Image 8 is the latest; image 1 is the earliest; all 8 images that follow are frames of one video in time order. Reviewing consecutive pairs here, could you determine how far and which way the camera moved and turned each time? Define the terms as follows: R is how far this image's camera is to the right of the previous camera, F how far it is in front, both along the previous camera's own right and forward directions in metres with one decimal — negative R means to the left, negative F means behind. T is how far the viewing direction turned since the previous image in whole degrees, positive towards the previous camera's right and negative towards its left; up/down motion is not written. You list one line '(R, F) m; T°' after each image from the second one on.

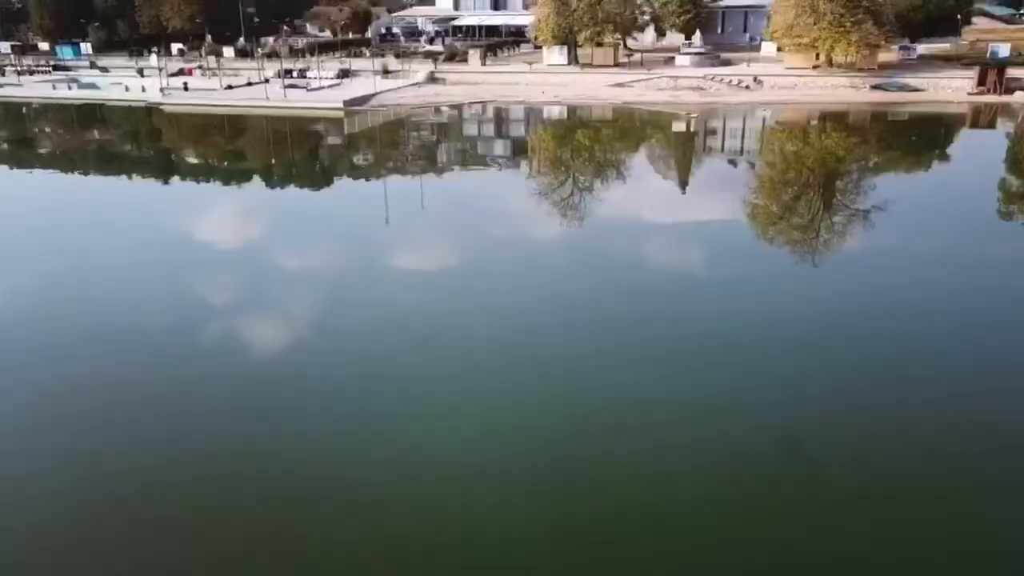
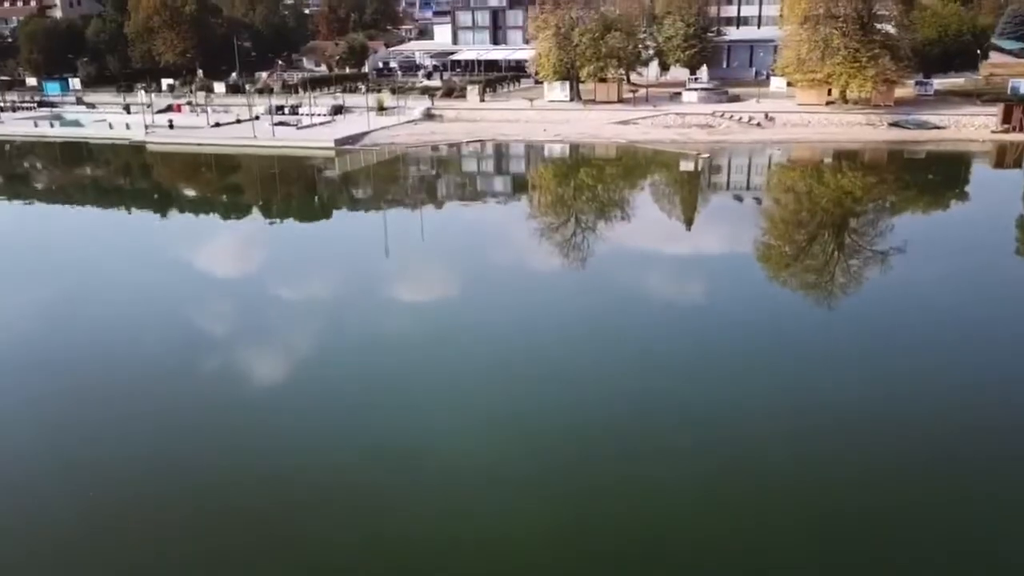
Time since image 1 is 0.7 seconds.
(0.0, +1.2) m; 0°
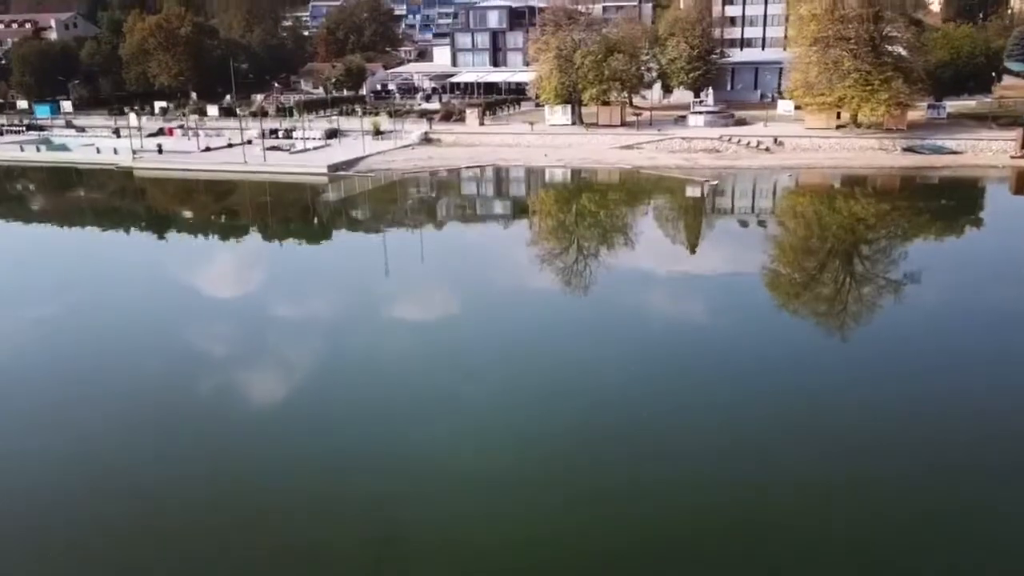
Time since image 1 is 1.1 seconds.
(0.0, +0.8) m; 0°
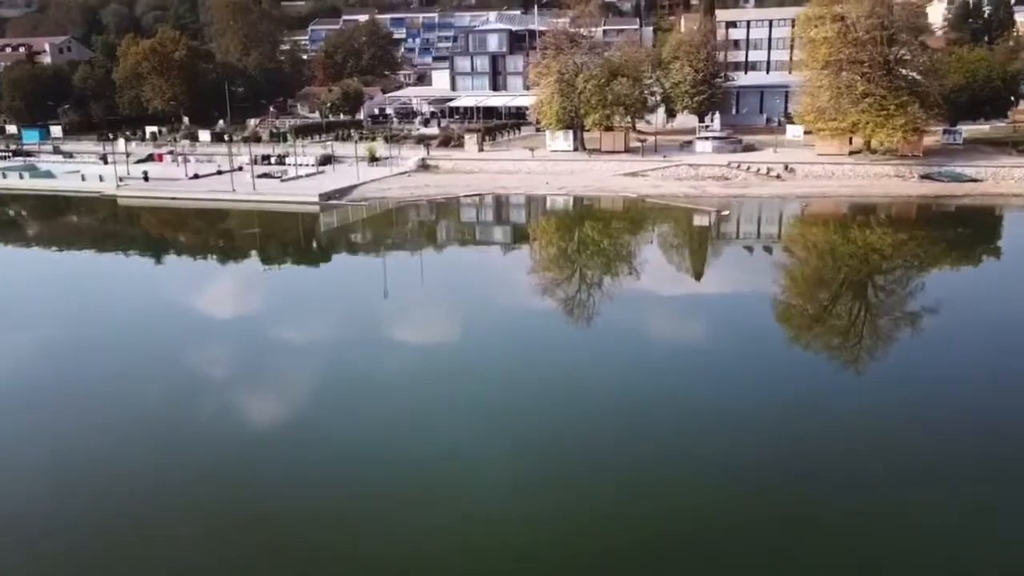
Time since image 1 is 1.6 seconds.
(0.0, +0.9) m; 0°
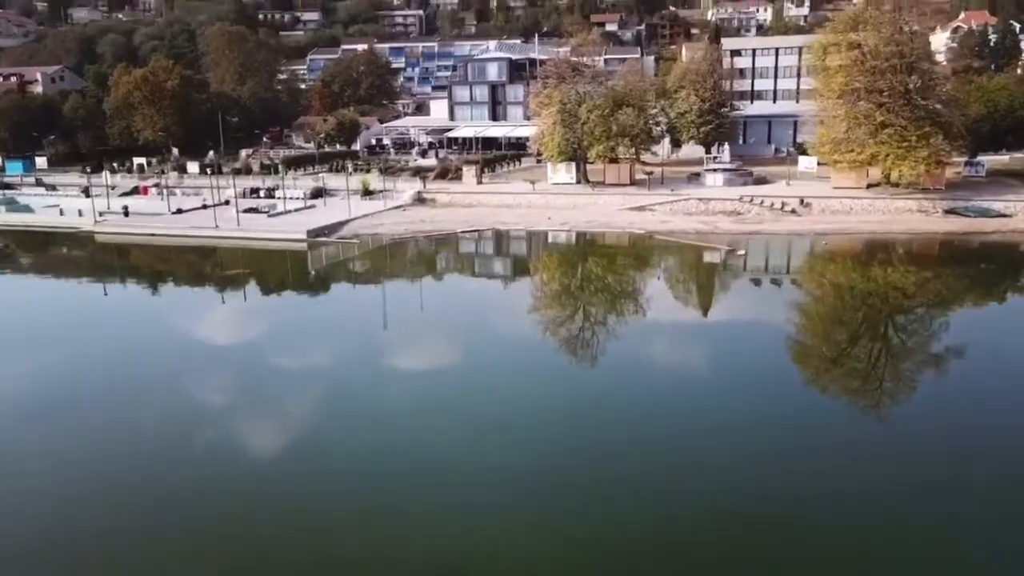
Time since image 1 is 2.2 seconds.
(0.0, +1.1) m; 0°
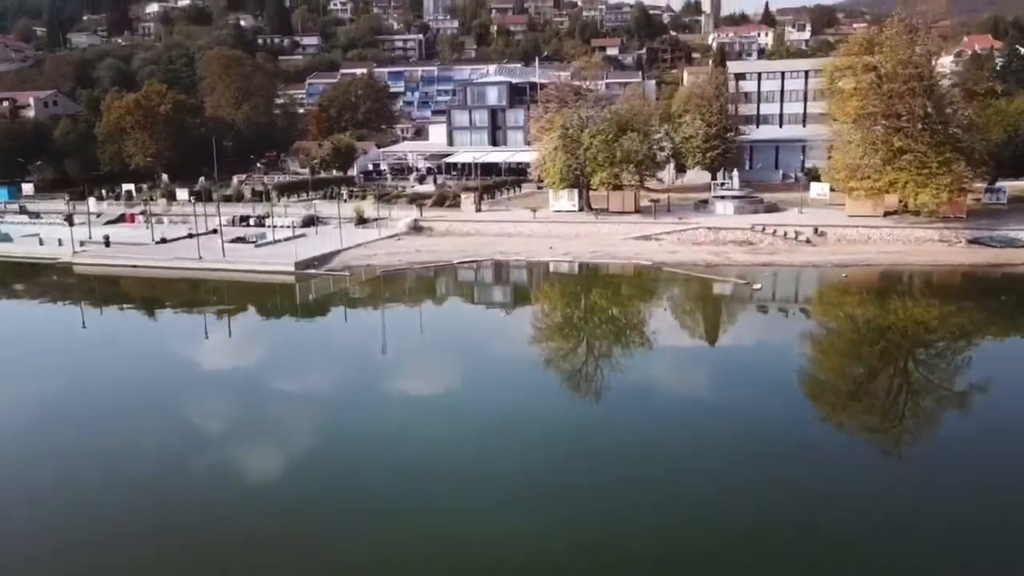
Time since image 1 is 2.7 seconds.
(0.0, +1.0) m; 0°
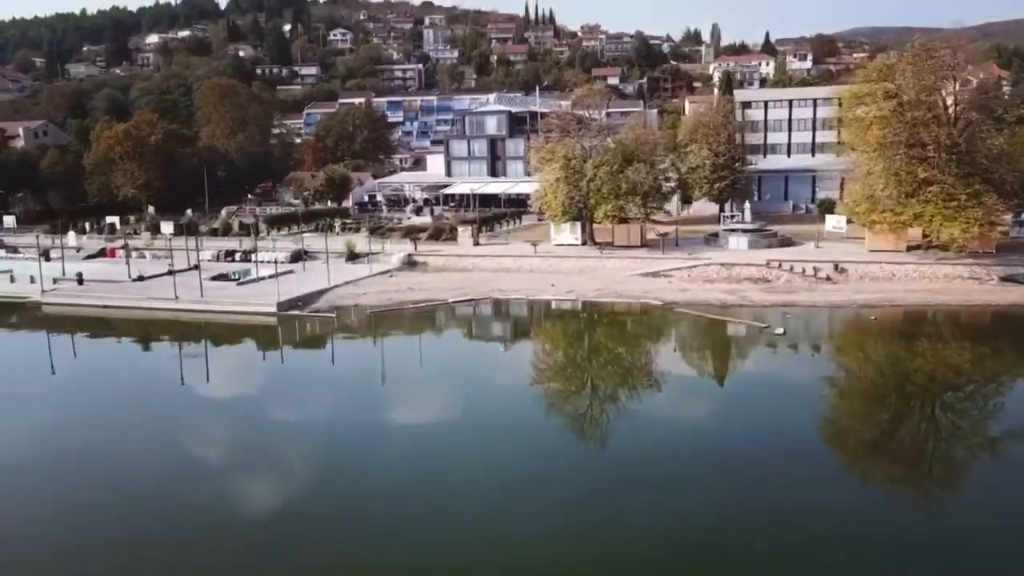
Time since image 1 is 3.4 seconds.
(0.0, +1.2) m; 0°
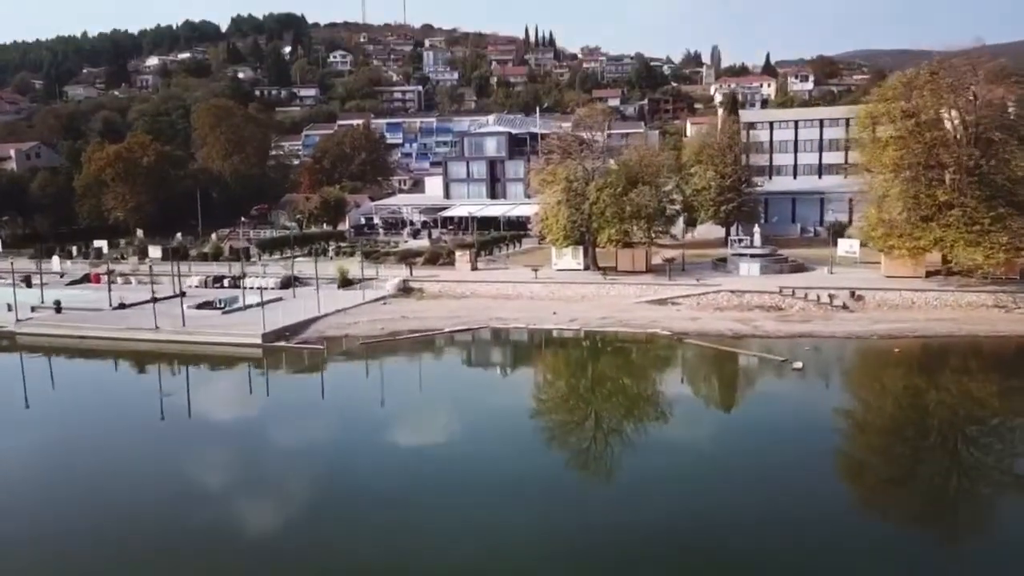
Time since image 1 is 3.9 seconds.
(0.0, +0.8) m; 0°
